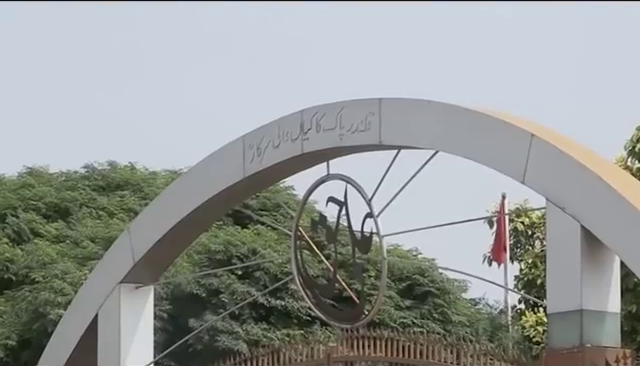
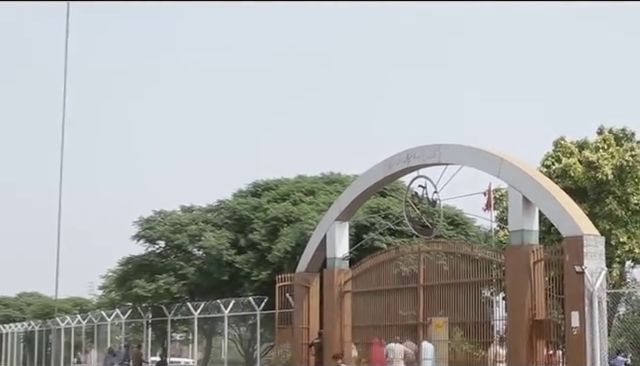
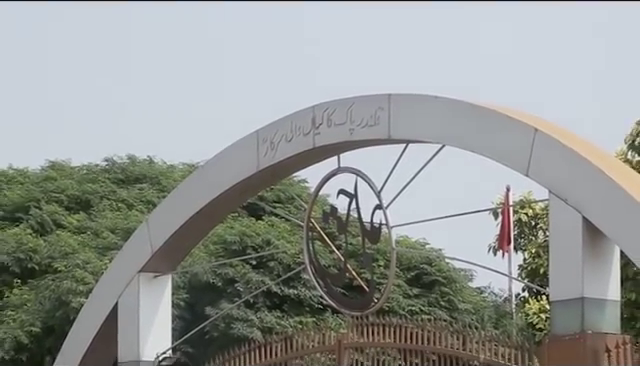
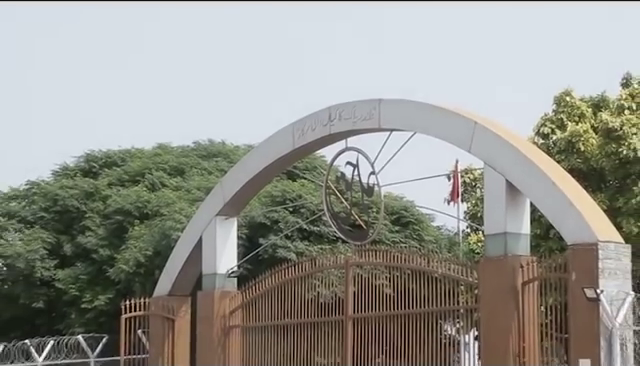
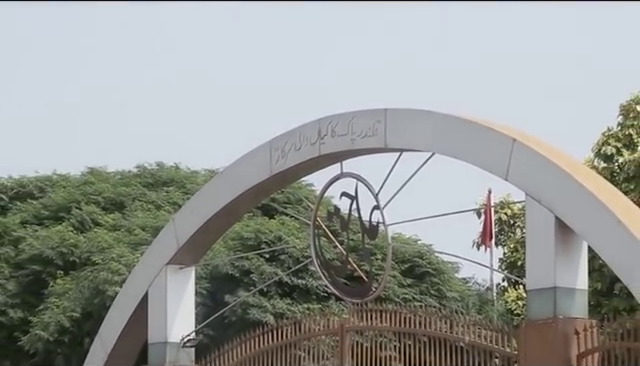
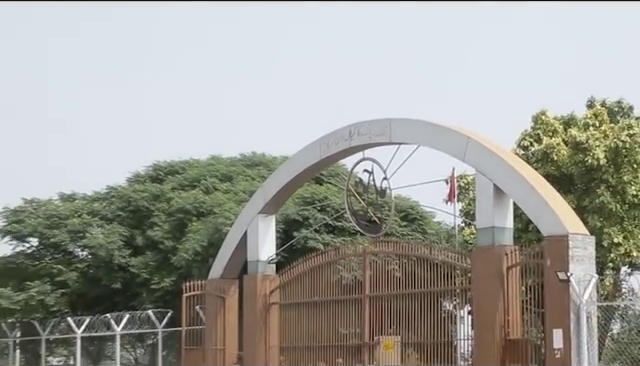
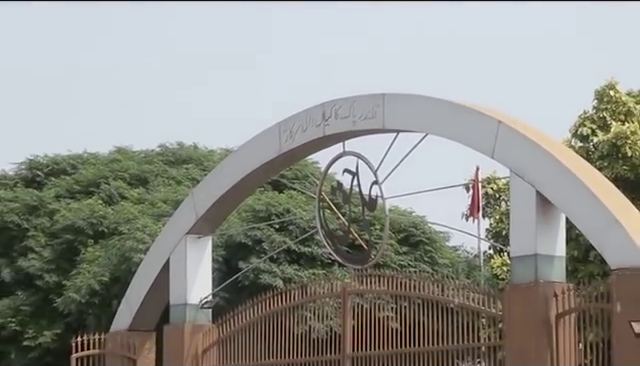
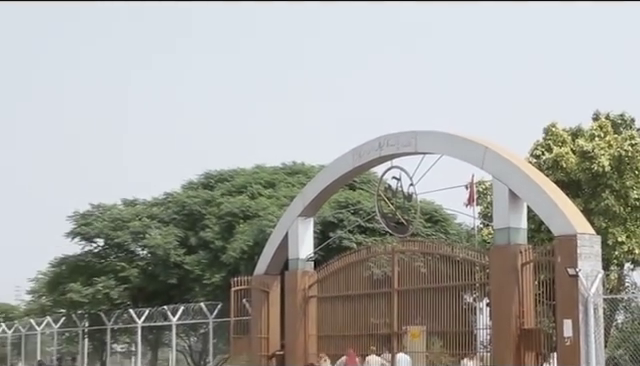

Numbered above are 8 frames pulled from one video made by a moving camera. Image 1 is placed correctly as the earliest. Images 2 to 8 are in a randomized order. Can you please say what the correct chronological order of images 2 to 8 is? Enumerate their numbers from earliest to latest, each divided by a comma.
3, 5, 7, 4, 6, 8, 2
